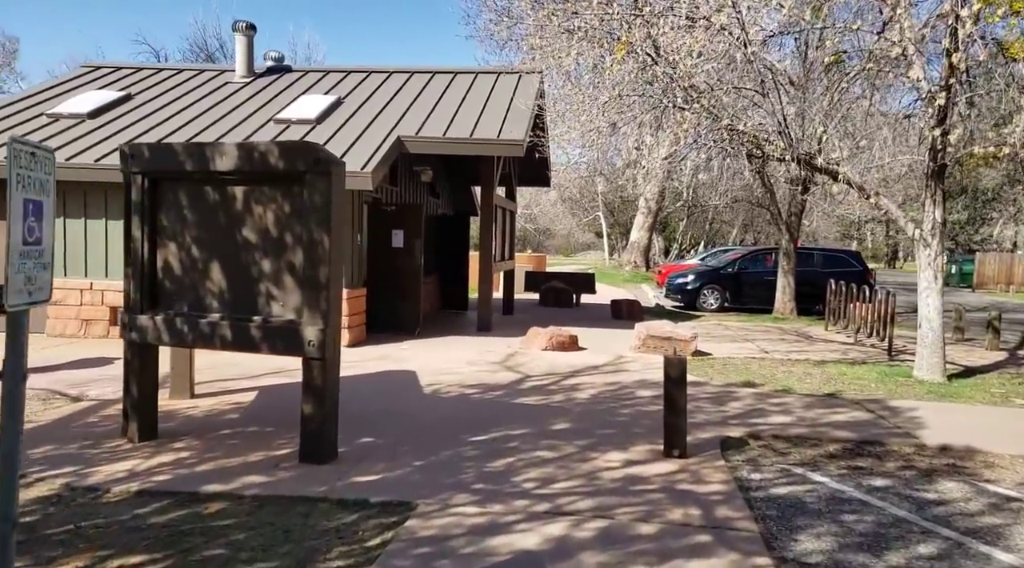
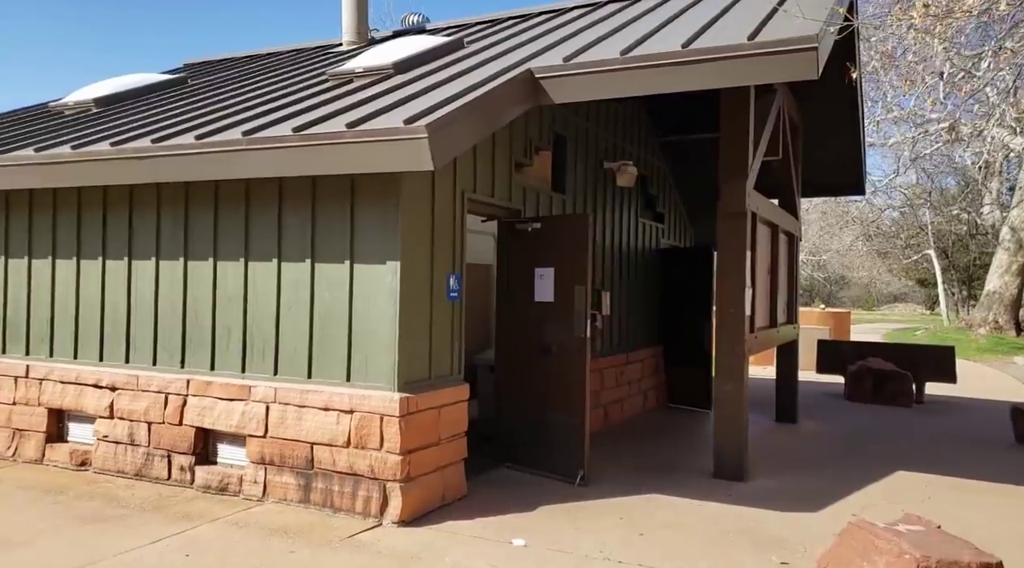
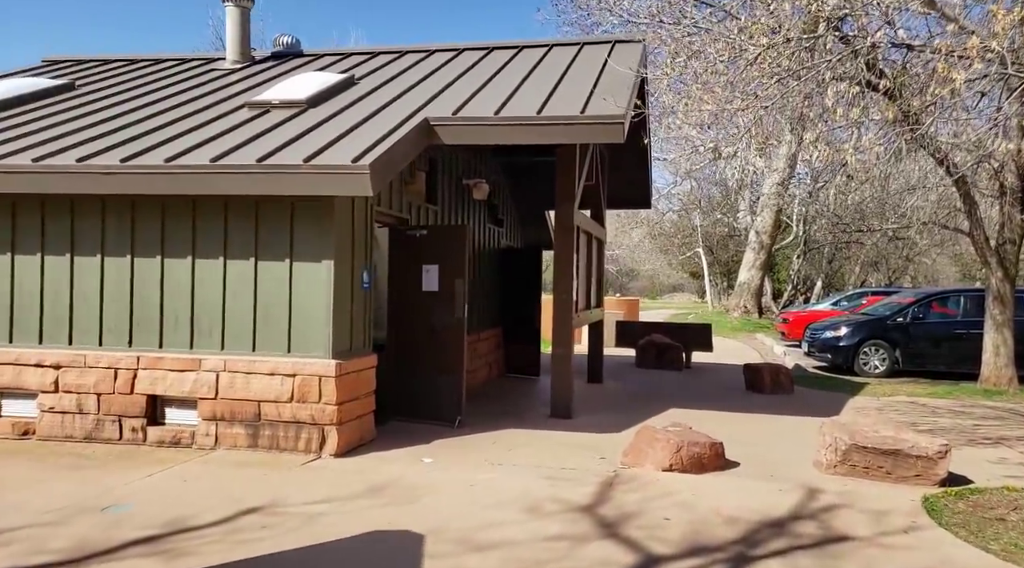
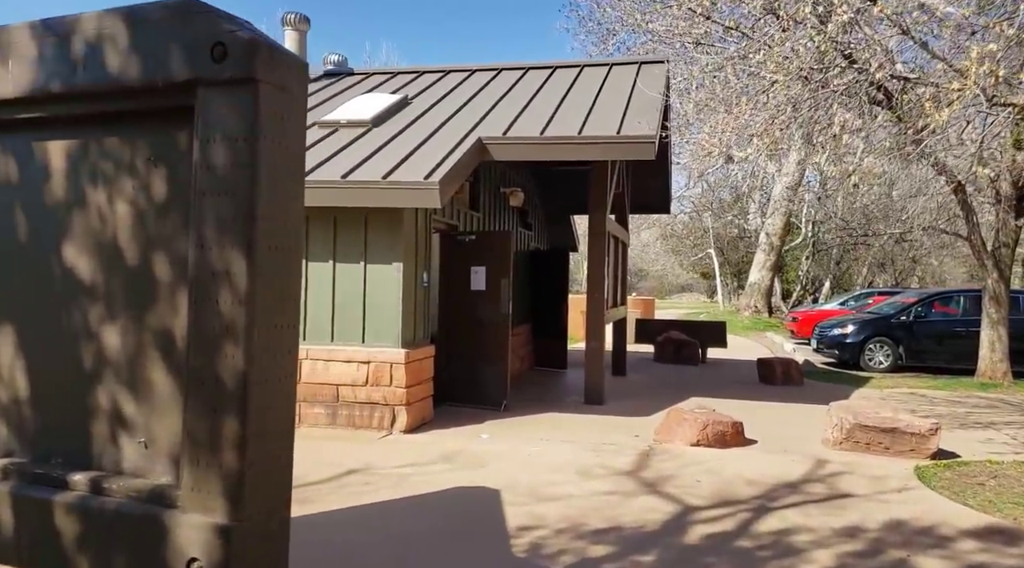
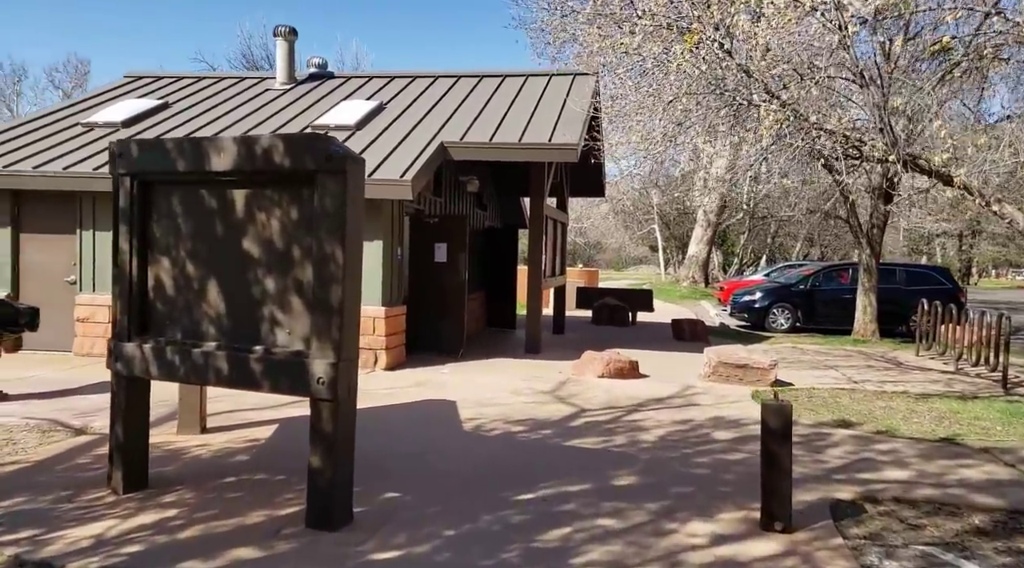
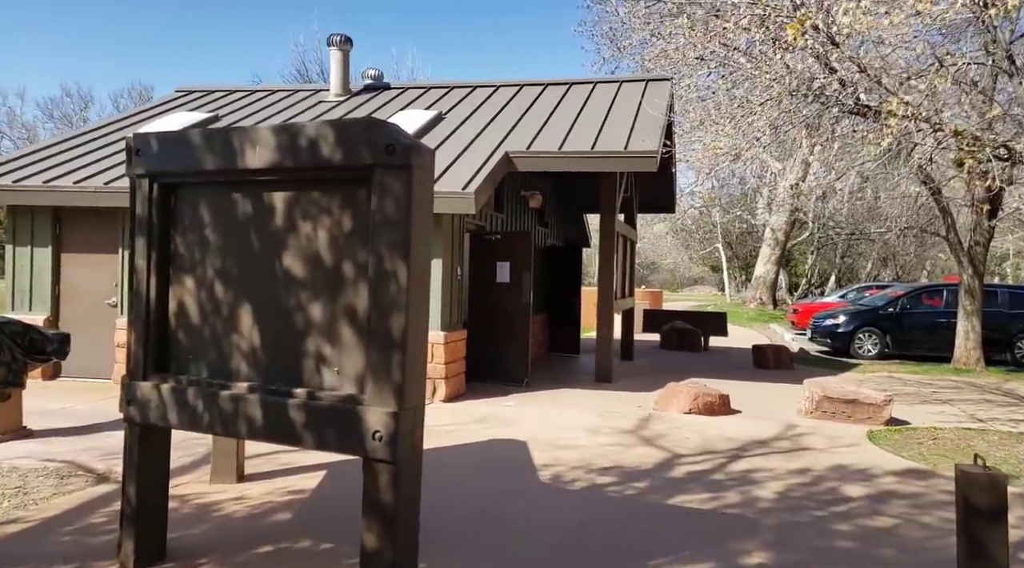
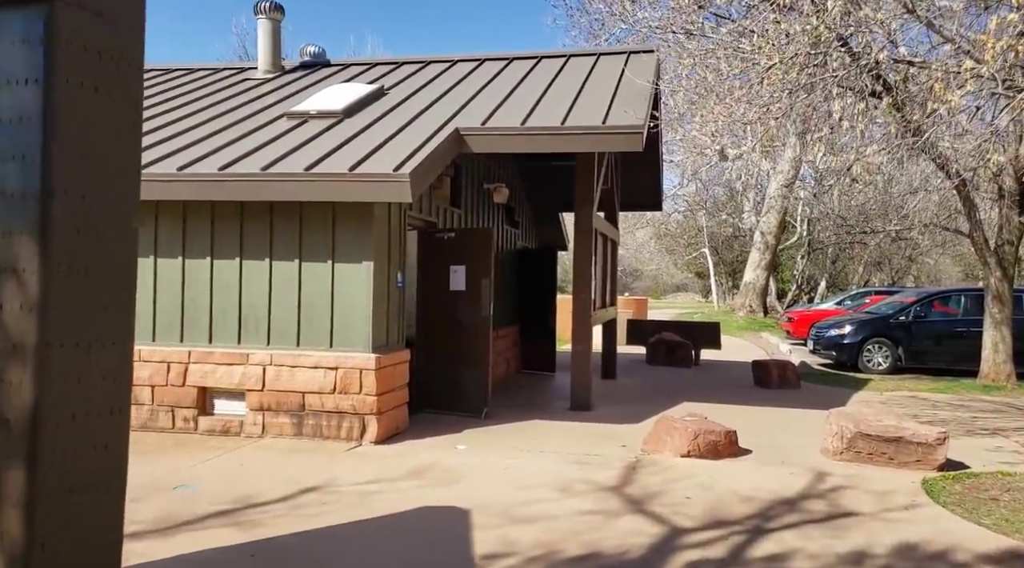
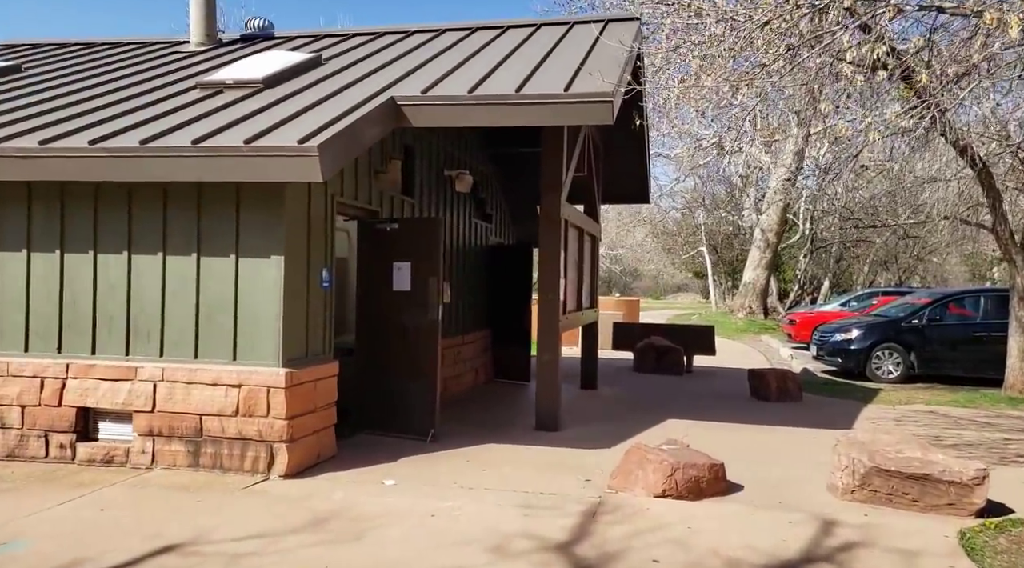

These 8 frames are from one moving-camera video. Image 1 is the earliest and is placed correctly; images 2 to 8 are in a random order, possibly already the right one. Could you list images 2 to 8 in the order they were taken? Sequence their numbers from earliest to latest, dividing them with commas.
5, 6, 4, 7, 3, 8, 2
